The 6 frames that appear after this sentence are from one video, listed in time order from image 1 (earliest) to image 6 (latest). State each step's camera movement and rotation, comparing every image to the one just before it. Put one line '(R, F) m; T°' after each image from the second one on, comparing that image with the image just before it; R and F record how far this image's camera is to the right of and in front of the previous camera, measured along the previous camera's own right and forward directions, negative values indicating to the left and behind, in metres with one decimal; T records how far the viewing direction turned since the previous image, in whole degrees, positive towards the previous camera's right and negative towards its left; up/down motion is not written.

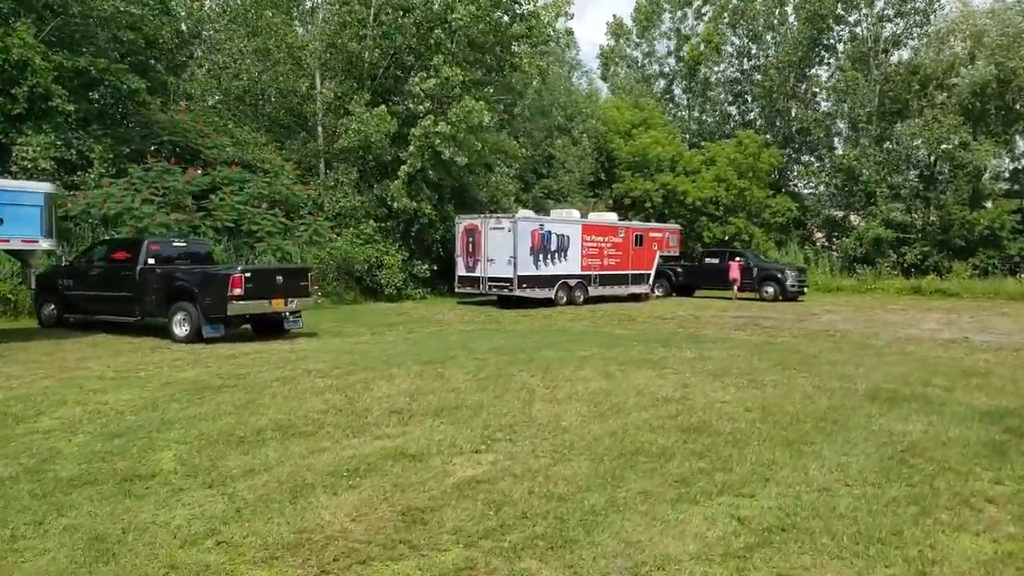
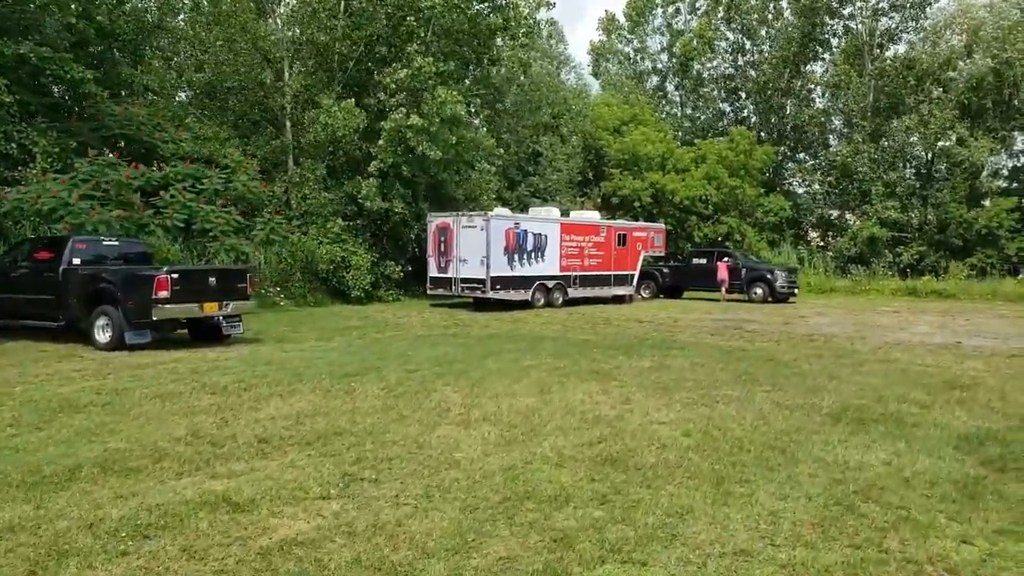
(+0.8, +1.0) m; 0°
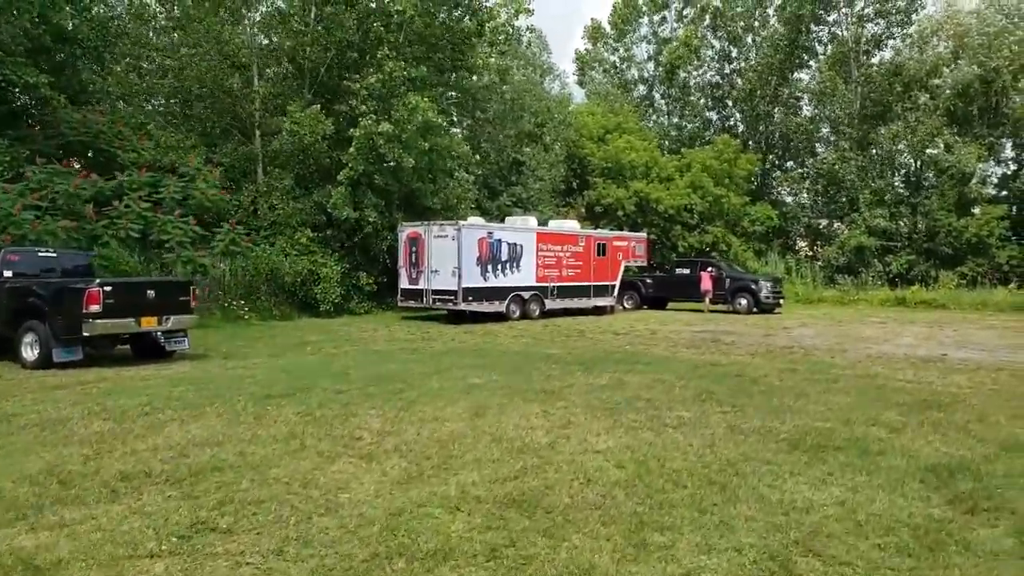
(+0.6, +0.7) m; 0°
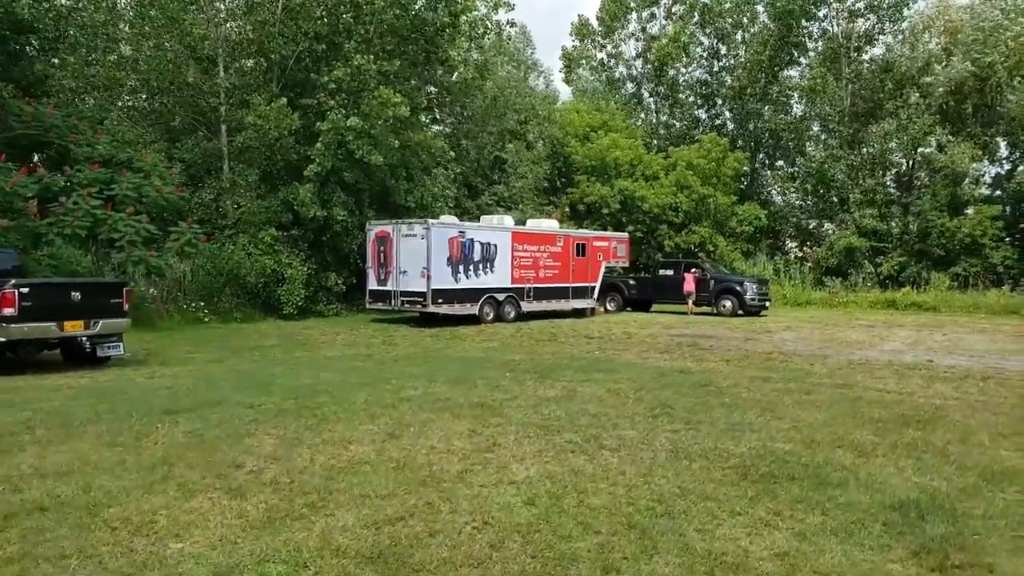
(+0.6, +0.8) m; 0°
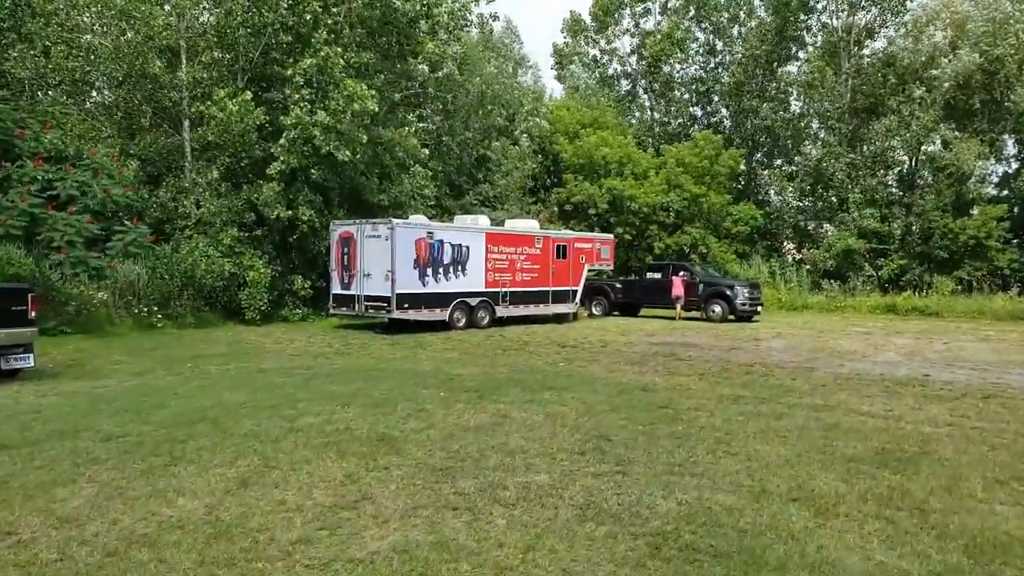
(+0.8, +1.2) m; 0°
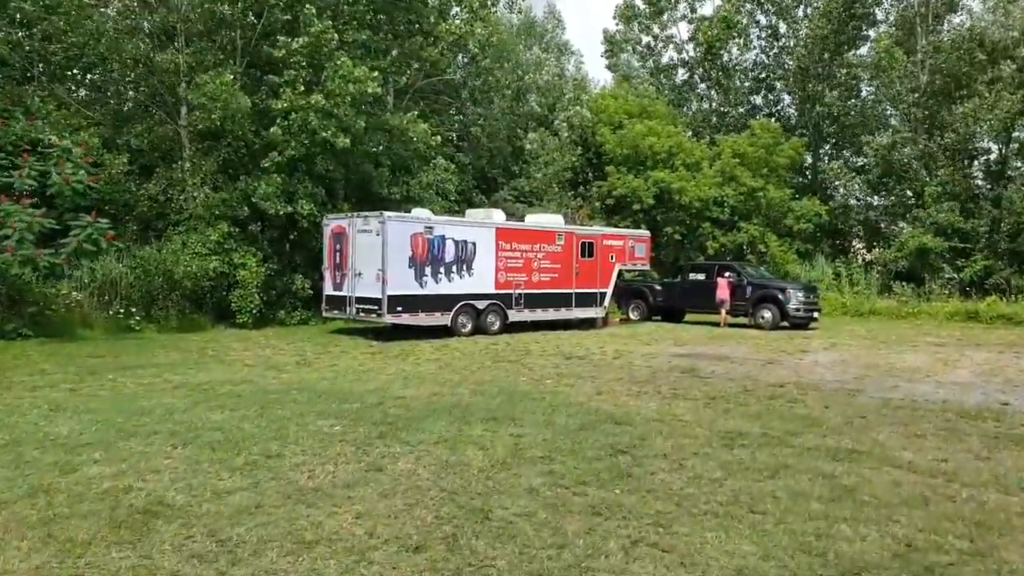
(+1.4, +2.2) m; -5°
